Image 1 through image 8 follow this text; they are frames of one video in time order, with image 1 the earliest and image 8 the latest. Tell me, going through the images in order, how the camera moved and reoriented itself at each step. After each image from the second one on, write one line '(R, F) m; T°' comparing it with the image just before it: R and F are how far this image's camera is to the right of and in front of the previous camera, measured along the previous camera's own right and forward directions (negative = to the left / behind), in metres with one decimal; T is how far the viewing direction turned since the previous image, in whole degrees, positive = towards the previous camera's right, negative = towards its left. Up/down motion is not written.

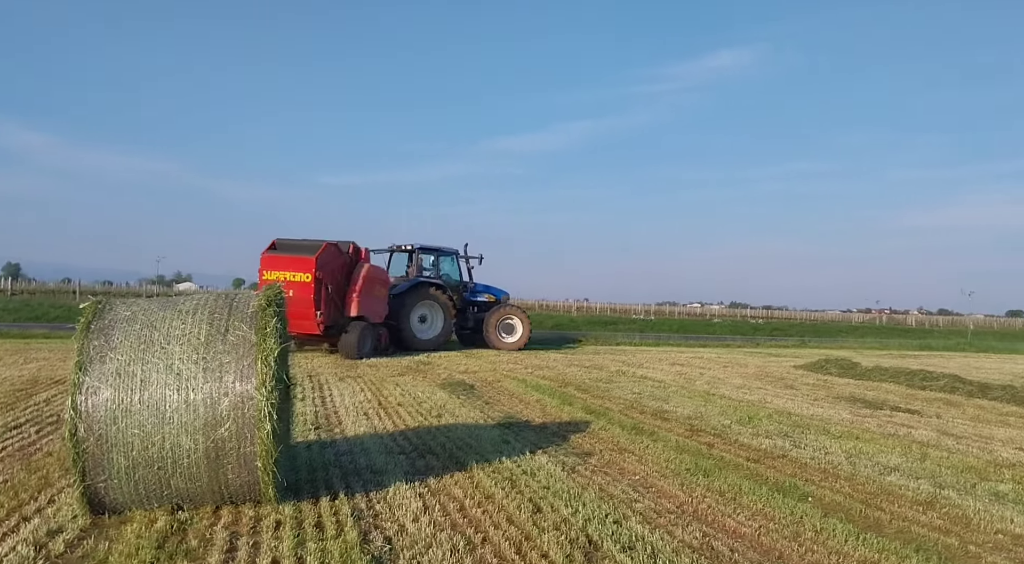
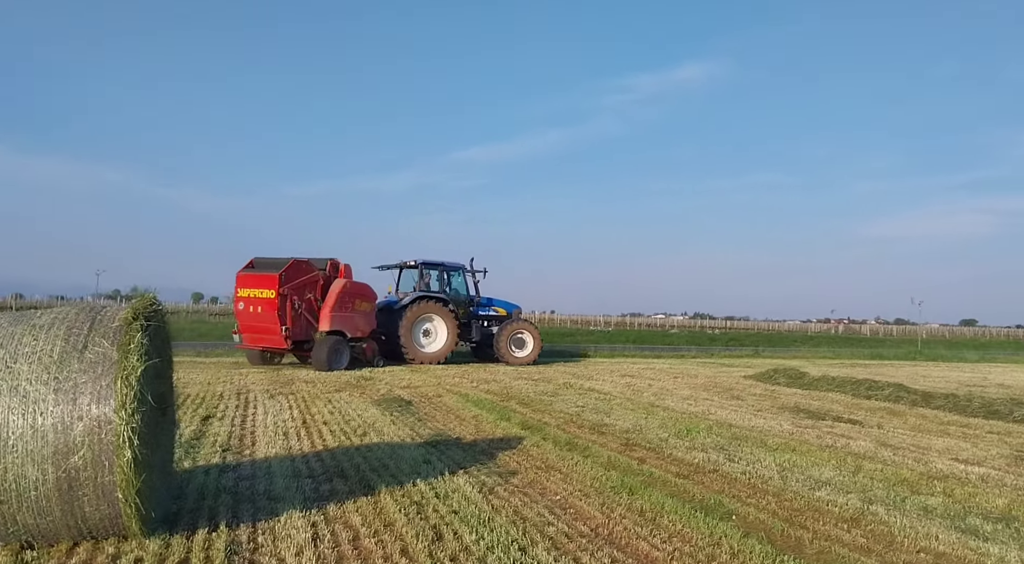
(+0.4, +0.3) m; +3°
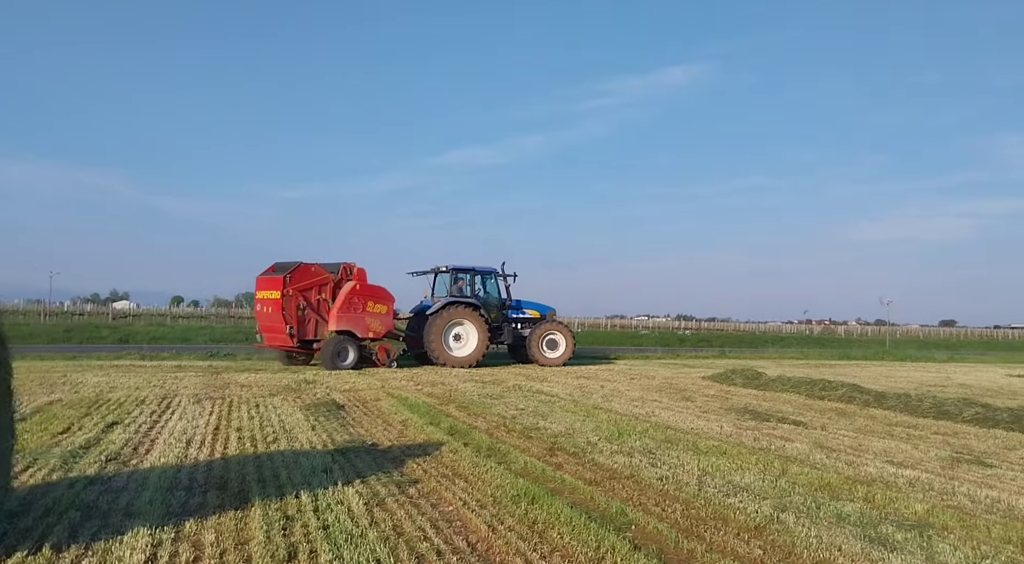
(+0.7, +0.3) m; +1°
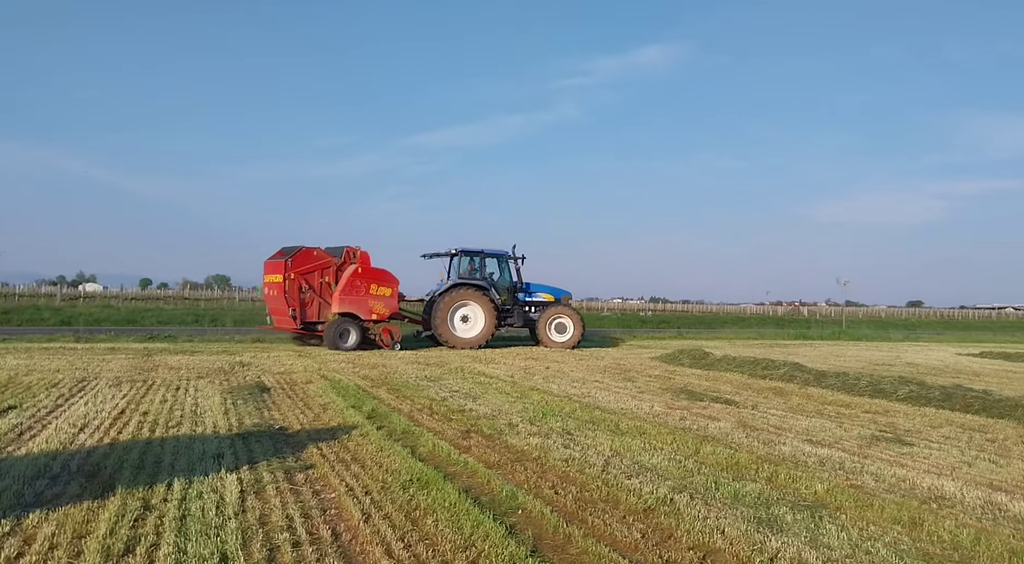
(+0.6, +0.2) m; +2°
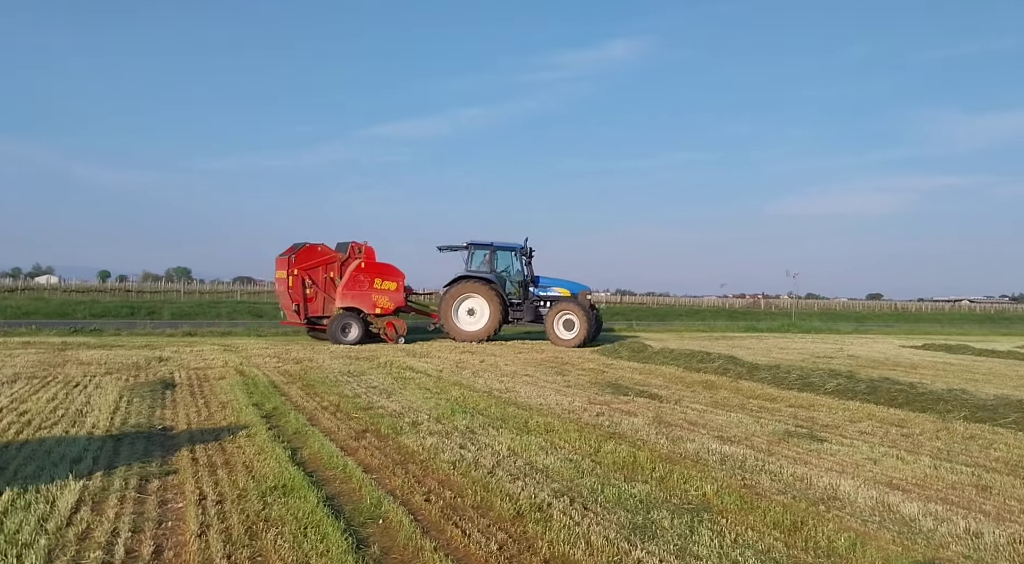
(+0.7, +0.3) m; +2°
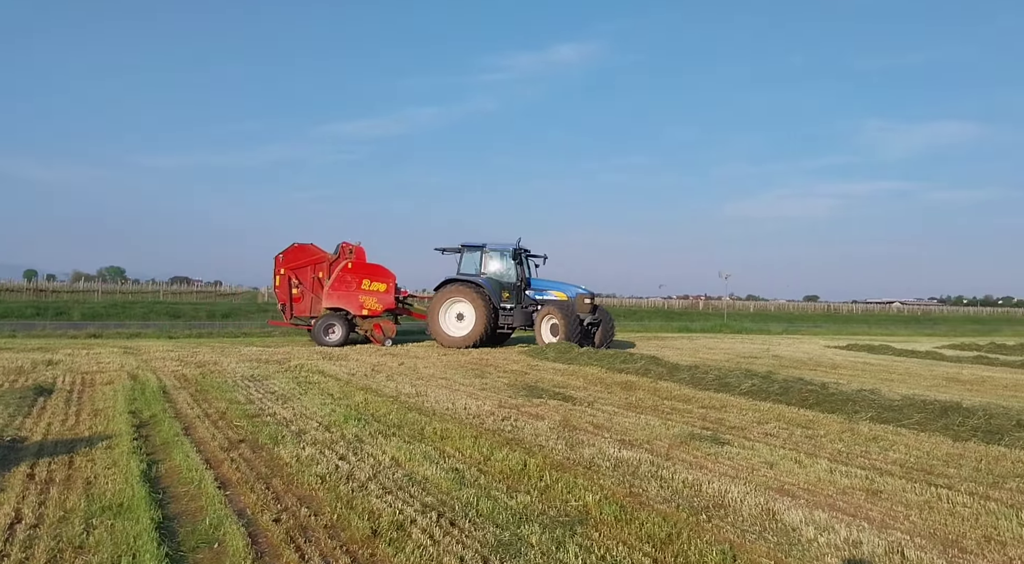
(+0.5, +0.3) m; +4°
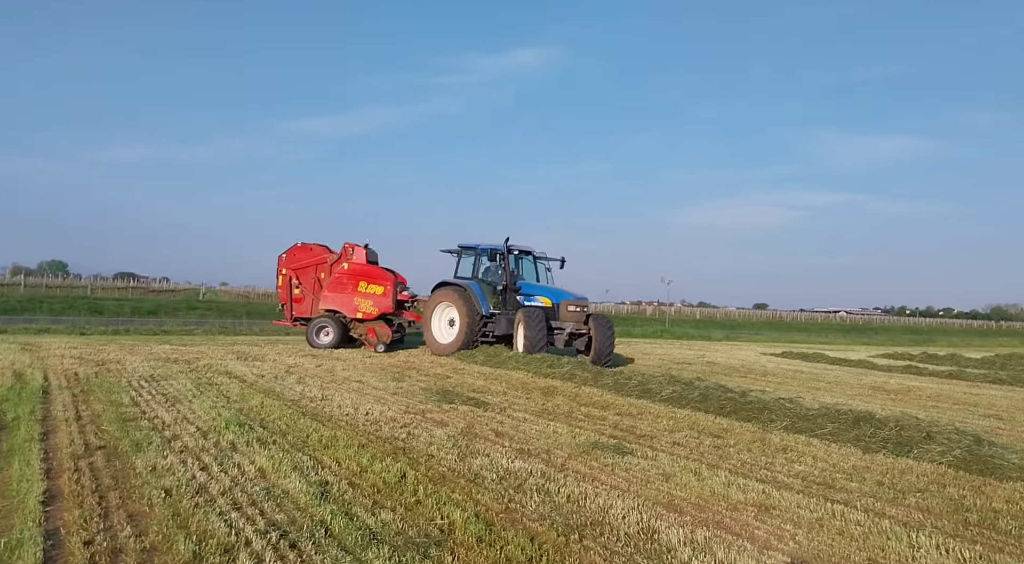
(+0.5, +0.3) m; +3°
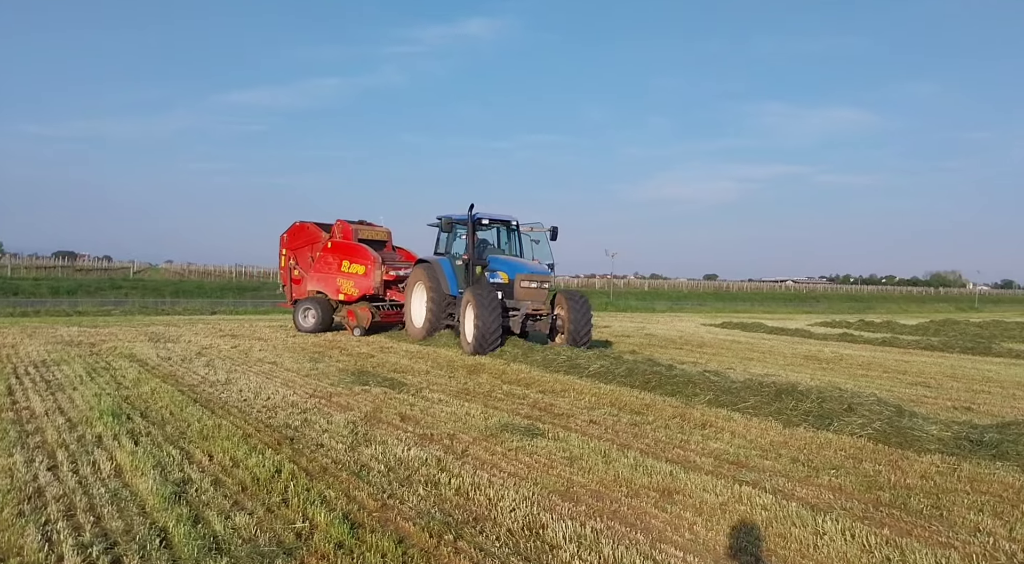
(+0.5, +0.4) m; +3°
